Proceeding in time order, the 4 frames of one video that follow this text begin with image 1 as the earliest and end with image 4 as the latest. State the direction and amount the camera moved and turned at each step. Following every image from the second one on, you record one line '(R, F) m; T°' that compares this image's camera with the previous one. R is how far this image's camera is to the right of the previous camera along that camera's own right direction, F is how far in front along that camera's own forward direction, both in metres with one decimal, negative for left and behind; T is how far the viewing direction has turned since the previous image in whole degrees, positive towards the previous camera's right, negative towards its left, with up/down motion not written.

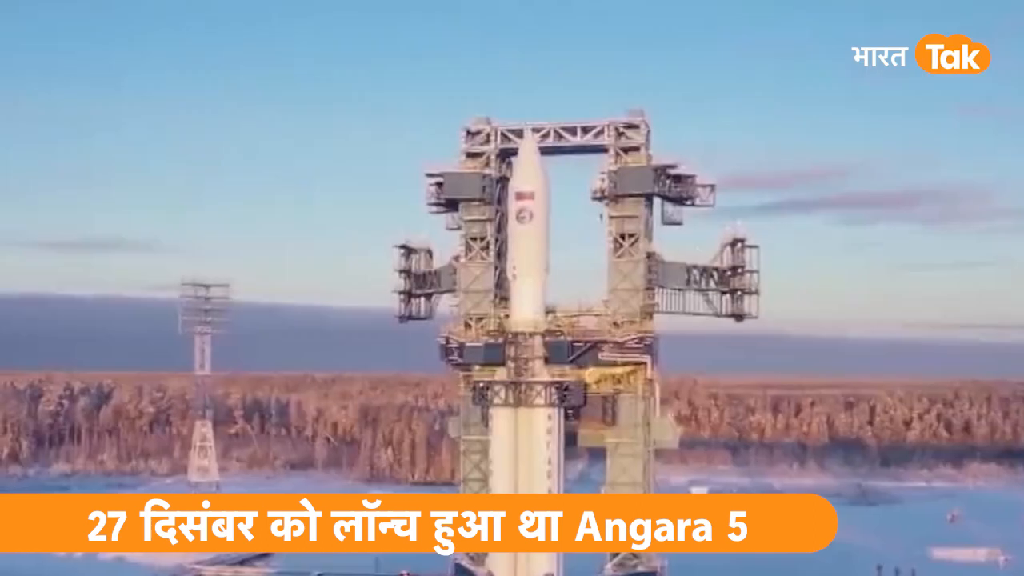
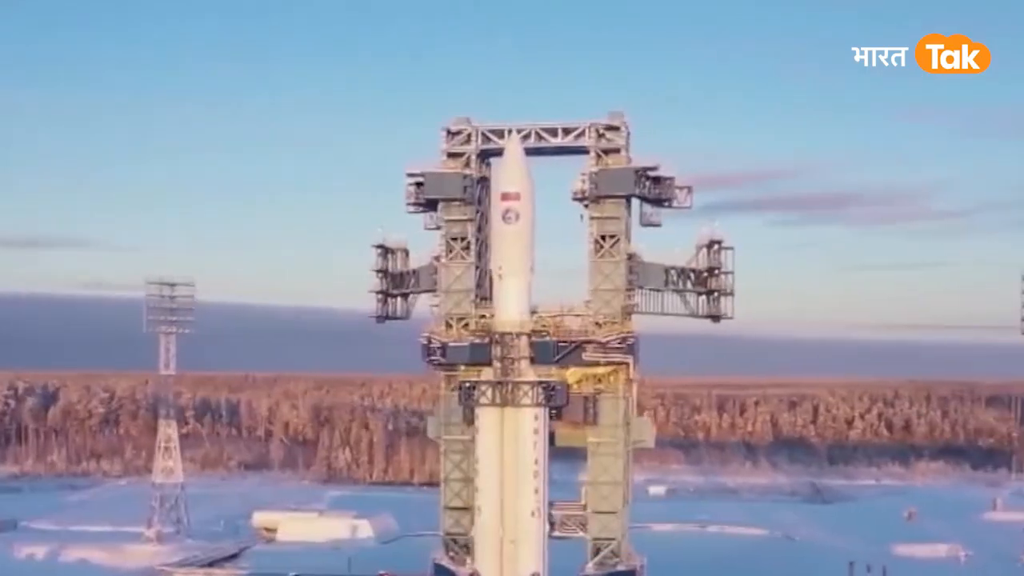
(+1.6, -0.7) m; +1°
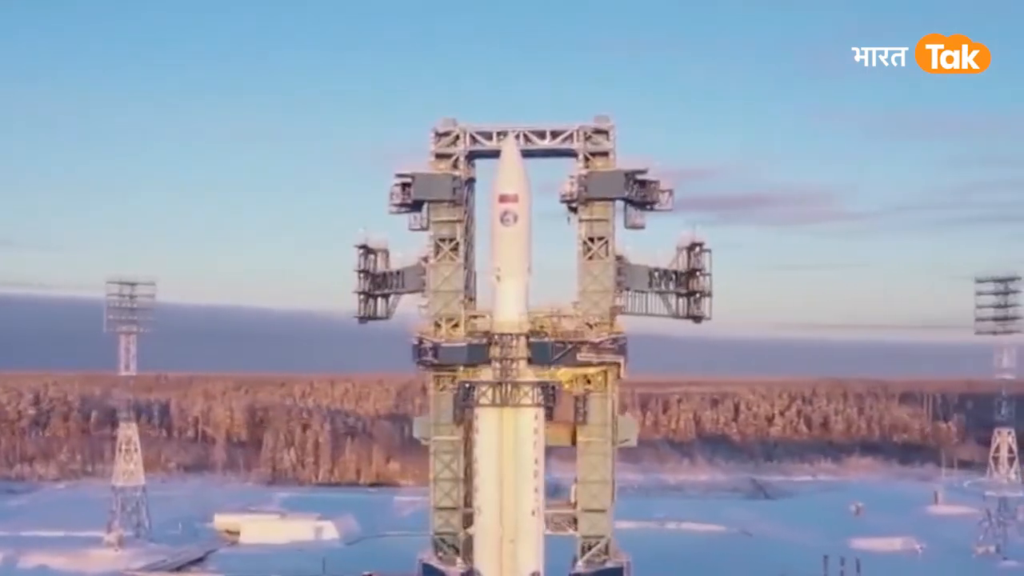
(+3.0, -1.2) m; 0°
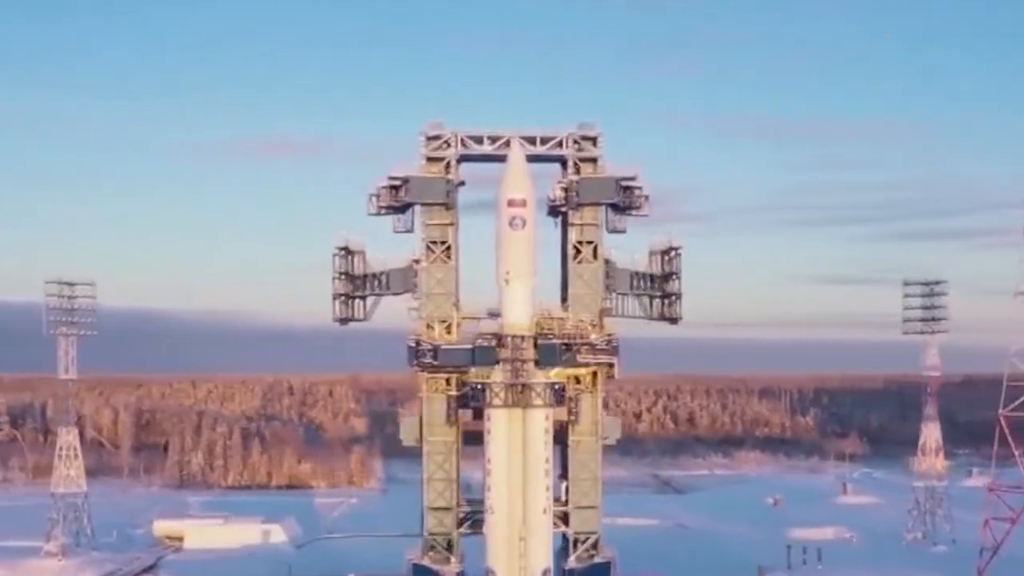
(+5.5, -3.0) m; 0°
